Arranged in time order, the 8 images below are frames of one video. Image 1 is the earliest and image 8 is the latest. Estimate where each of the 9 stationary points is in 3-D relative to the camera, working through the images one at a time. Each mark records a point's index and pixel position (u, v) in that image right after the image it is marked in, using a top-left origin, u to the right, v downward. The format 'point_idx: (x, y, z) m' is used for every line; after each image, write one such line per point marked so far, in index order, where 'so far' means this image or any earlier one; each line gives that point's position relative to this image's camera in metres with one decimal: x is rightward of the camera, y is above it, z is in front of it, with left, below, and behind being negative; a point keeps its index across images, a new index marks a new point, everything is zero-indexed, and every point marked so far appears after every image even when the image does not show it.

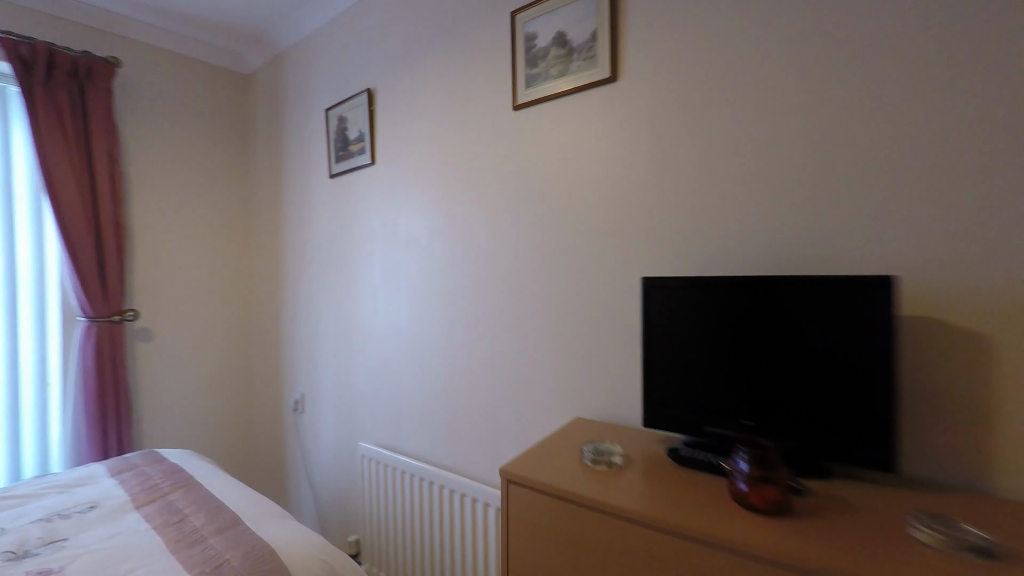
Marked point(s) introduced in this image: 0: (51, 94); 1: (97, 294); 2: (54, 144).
0: (-2.1, +0.9, +1.6) m
1: (-2.0, 0.0, +1.6) m
2: (-2.1, +0.7, +1.6) m
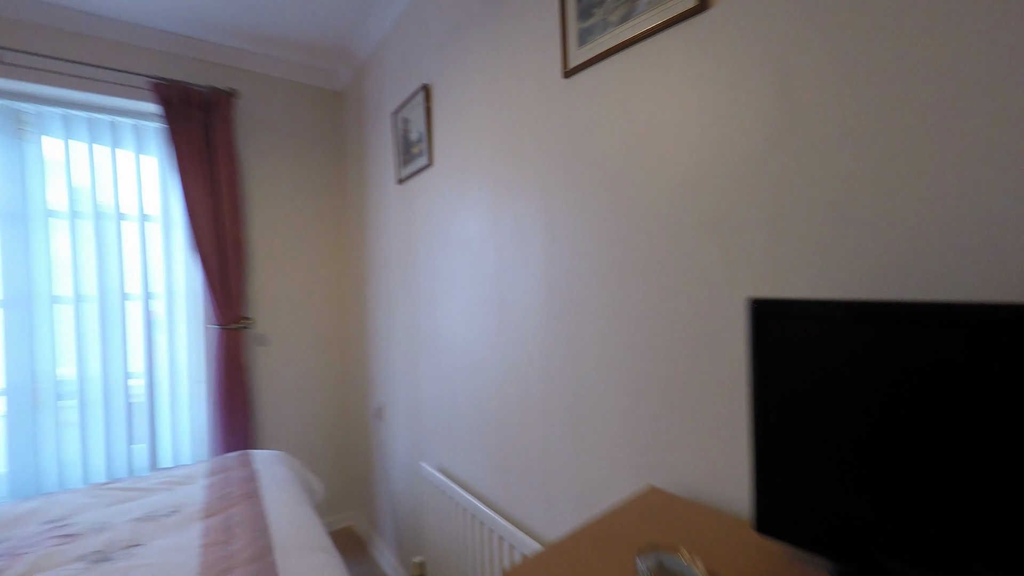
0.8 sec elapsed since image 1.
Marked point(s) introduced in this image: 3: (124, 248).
0: (-1.8, +0.9, +2.0) m
1: (-1.6, -0.1, +1.9) m
2: (-1.7, +0.7, +1.9) m
3: (-2.0, +0.2, +1.8) m
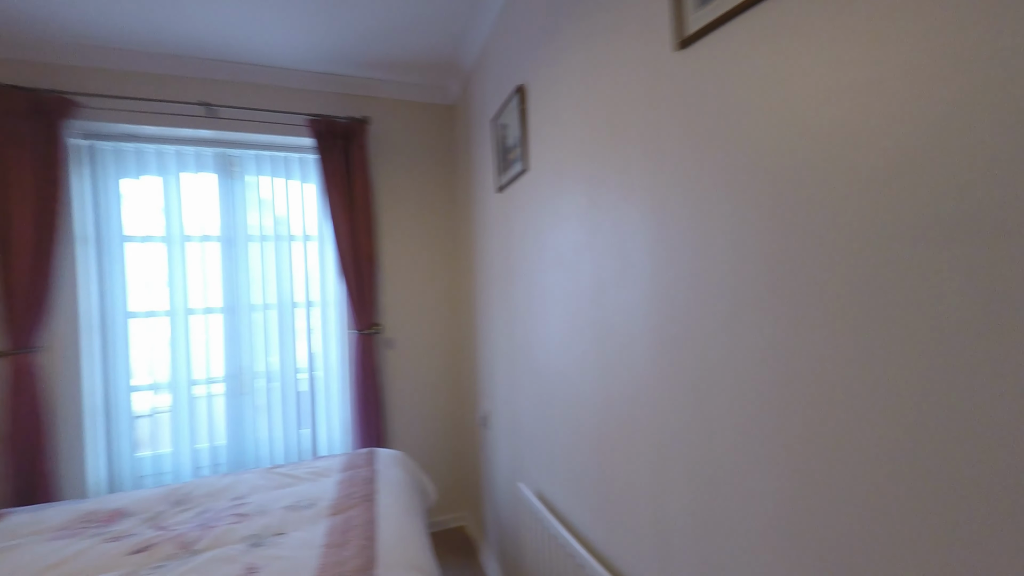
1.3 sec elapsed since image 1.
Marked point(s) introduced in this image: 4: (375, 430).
0: (-1.1, +0.8, +2.3) m
1: (-1.0, -0.1, +2.2) m
2: (-1.1, +0.6, +2.3) m
3: (-1.4, +0.2, +2.3) m
4: (-0.8, -0.8, +2.2) m
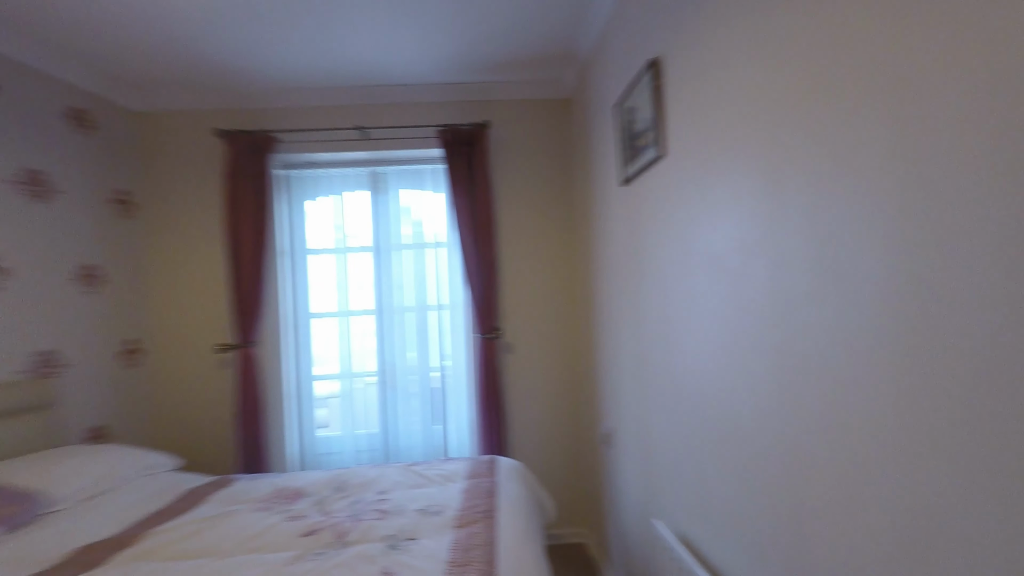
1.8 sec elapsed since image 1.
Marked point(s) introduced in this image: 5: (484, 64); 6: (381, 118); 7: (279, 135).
0: (-0.4, +0.8, +2.3) m
1: (-0.2, -0.2, +2.3) m
2: (-0.4, +0.6, +2.3) m
3: (-0.6, +0.1, +2.4) m
4: (-0.1, -0.9, +2.3) m
5: (-0.2, +1.4, +2.2) m
6: (-0.9, +1.1, +2.4) m
7: (-1.5, +1.0, +2.3) m
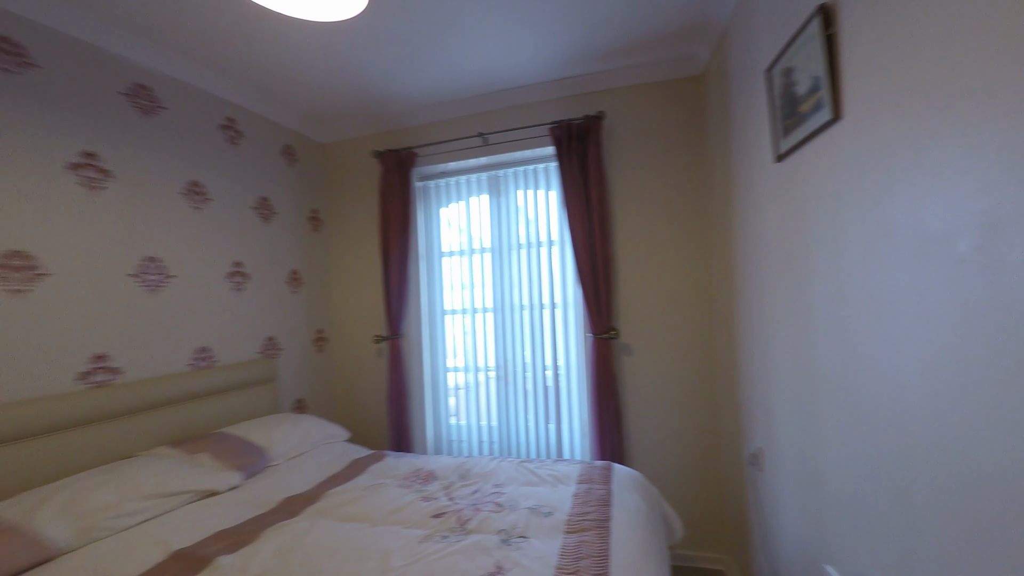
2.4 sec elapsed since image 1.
0: (+0.4, +0.8, +2.3) m
1: (+0.5, -0.2, +2.2) m
2: (+0.4, +0.6, +2.3) m
3: (+0.2, +0.1, +2.5) m
4: (+0.6, -0.9, +2.2) m
5: (+0.5, +1.4, +2.1) m
6: (-0.1, +1.1, +2.5) m
7: (-0.7, +1.0, +2.6) m
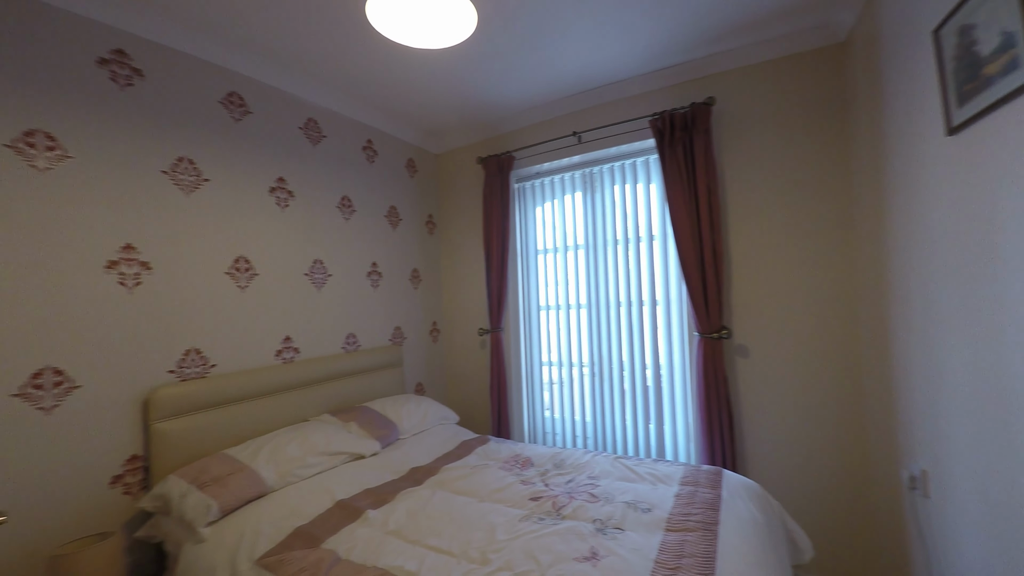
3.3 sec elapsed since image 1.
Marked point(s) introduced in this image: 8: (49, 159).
0: (+1.0, +0.8, +2.1) m
1: (+1.1, -0.2, +2.1) m
2: (+1.0, +0.6, +2.1) m
3: (+0.9, +0.2, +2.4) m
4: (+1.2, -0.9, +2.0) m
5: (+1.0, +1.4, +1.9) m
6: (+0.6, +1.2, +2.5) m
7: (0.0, +1.0, +2.8) m
8: (-1.7, +0.5, +1.3) m
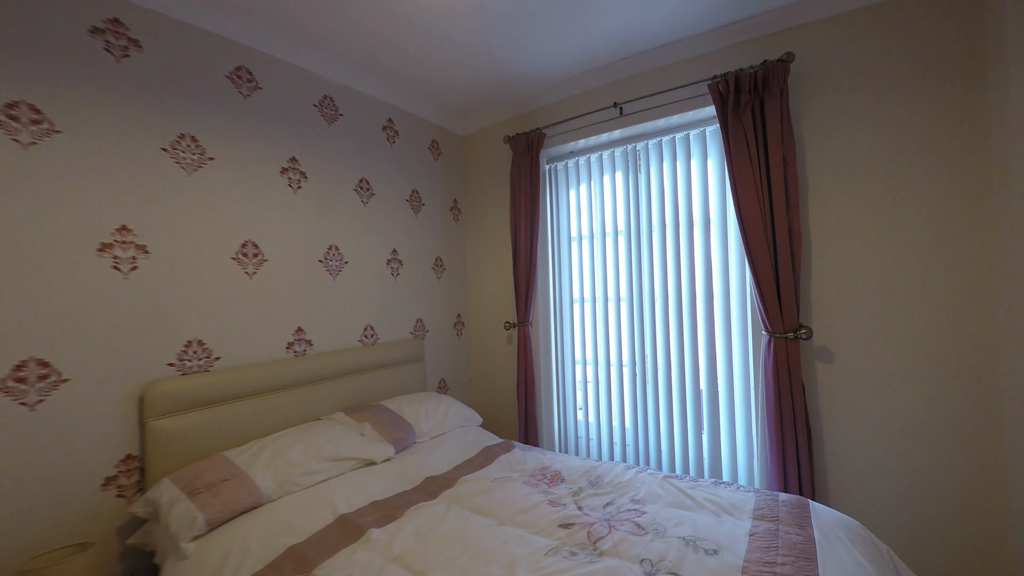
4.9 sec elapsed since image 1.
0: (+1.1, +0.8, +1.8) m
1: (+1.2, -0.1, +1.8) m
2: (+1.1, +0.6, +1.8) m
3: (+1.0, +0.2, +2.1) m
4: (+1.3, -0.8, +1.7) m
5: (+1.2, +1.4, +1.5) m
6: (+0.8, +1.2, +2.2) m
7: (+0.2, +1.1, +2.5) m
8: (-1.6, +0.5, +1.2) m
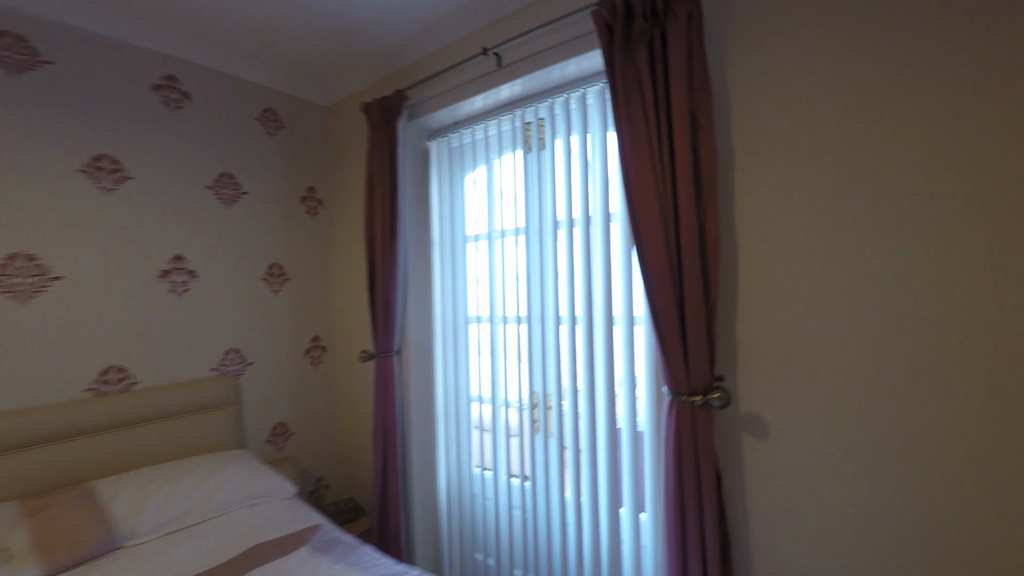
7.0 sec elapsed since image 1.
0: (+0.4, +0.7, +1.2) m
1: (+0.5, -0.2, +1.1) m
2: (+0.4, +0.5, +1.2) m
3: (+0.3, +0.1, +1.4) m
4: (+0.6, -0.9, +1.1) m
5: (+0.4, +1.3, +0.9) m
6: (0.0, +1.1, +1.5) m
7: (-0.5, +1.0, +1.9) m
8: (-2.3, +0.4, +0.6) m
